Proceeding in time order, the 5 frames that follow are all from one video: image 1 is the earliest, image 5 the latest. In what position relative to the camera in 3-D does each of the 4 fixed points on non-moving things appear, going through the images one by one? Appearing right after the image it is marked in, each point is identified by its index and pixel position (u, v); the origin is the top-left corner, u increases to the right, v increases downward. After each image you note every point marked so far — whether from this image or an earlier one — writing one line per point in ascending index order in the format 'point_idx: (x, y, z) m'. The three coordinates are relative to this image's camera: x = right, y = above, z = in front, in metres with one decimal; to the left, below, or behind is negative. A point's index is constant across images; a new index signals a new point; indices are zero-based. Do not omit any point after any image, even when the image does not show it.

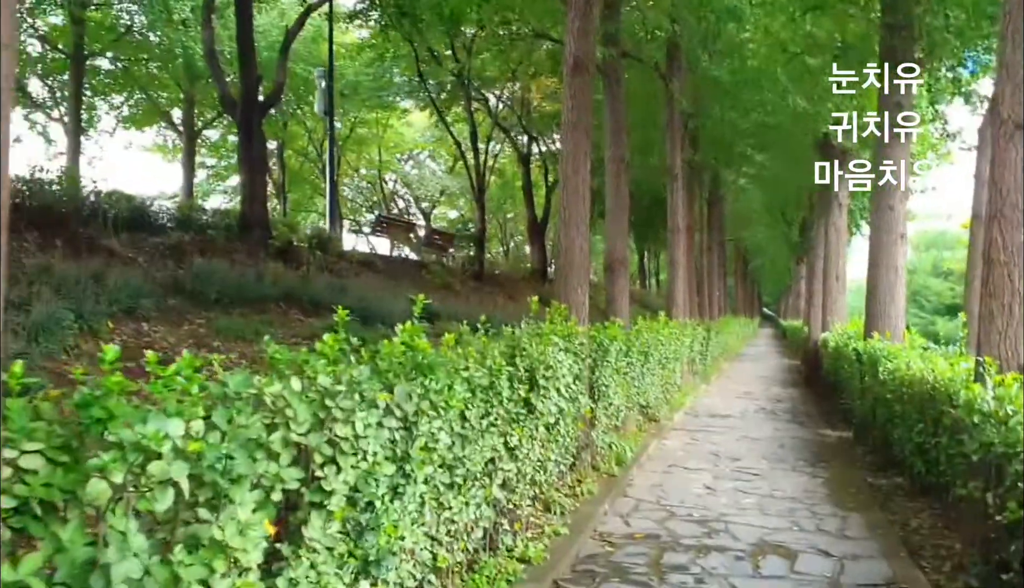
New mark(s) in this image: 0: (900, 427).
0: (+3.5, -1.2, +8.3) m
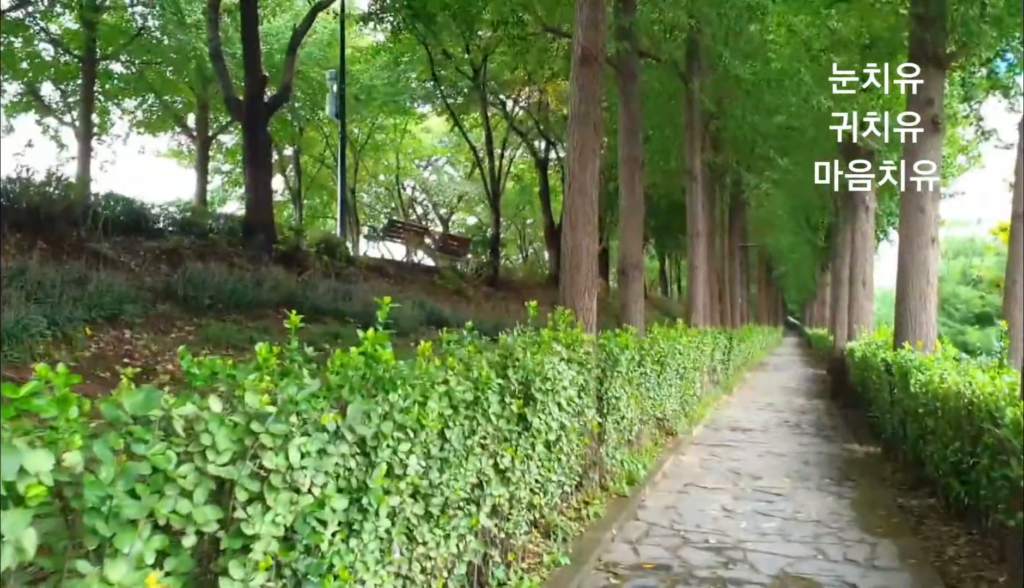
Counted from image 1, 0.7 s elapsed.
0: (+3.5, -1.2, +7.7) m
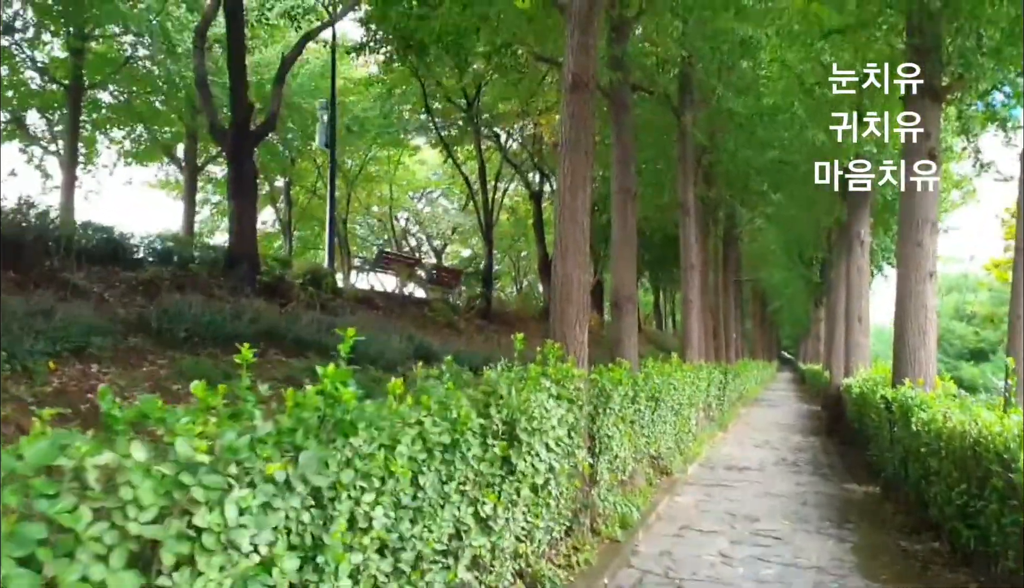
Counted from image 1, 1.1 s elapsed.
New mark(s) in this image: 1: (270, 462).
0: (+3.4, -1.5, +7.4) m
1: (-0.7, -0.5, +2.5) m
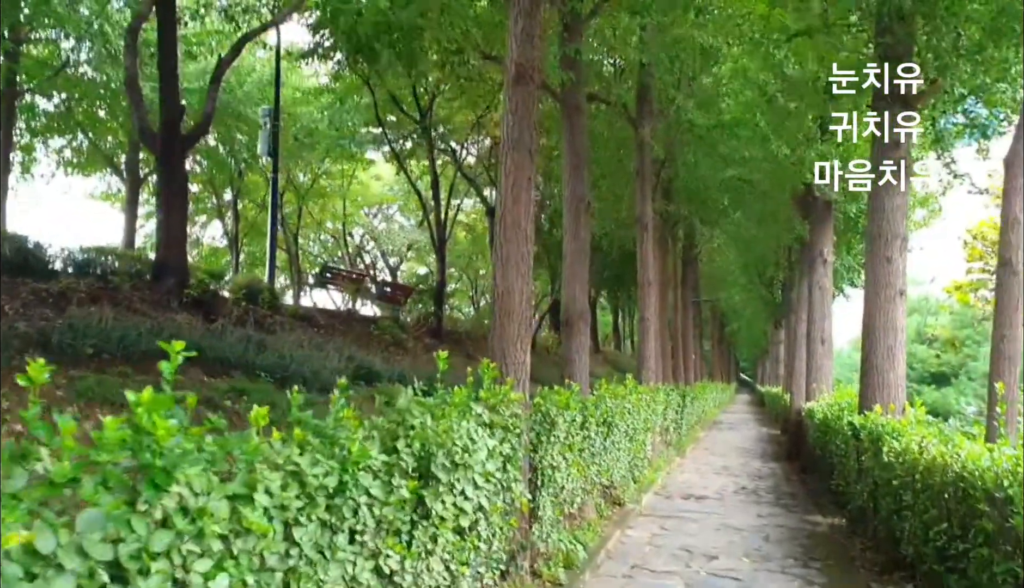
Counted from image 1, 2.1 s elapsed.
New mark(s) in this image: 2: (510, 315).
0: (+2.9, -1.7, +6.7) m
1: (-0.9, -0.4, +1.7) m
2: (0.0, -0.1, +6.2) m
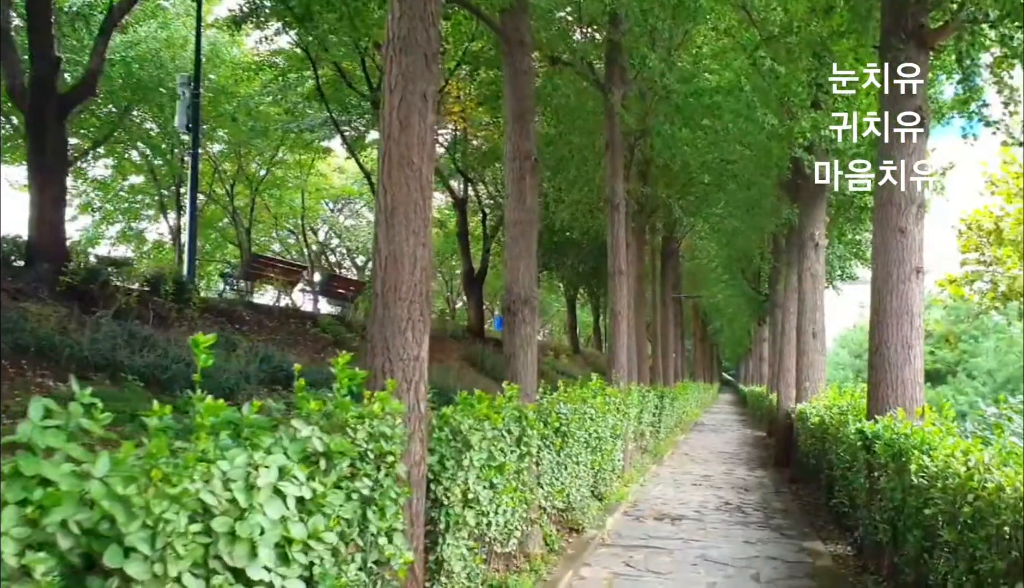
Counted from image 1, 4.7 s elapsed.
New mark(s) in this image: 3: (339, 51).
0: (+2.4, -1.5, +5.0) m
1: (-1.4, -0.3, -0.1) m
2: (-0.5, 0.0, +4.4) m
3: (-3.3, +4.5, +17.0) m
